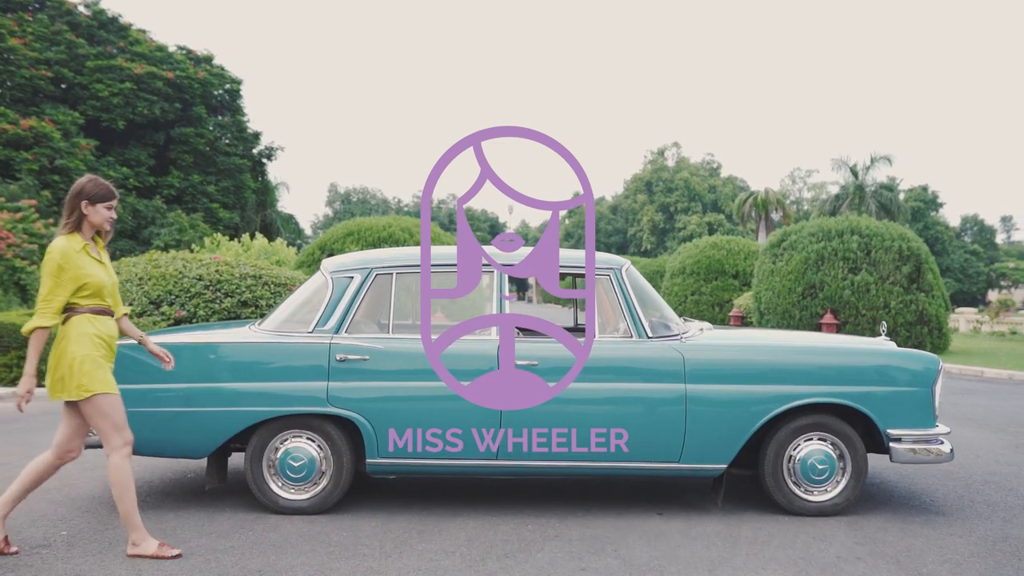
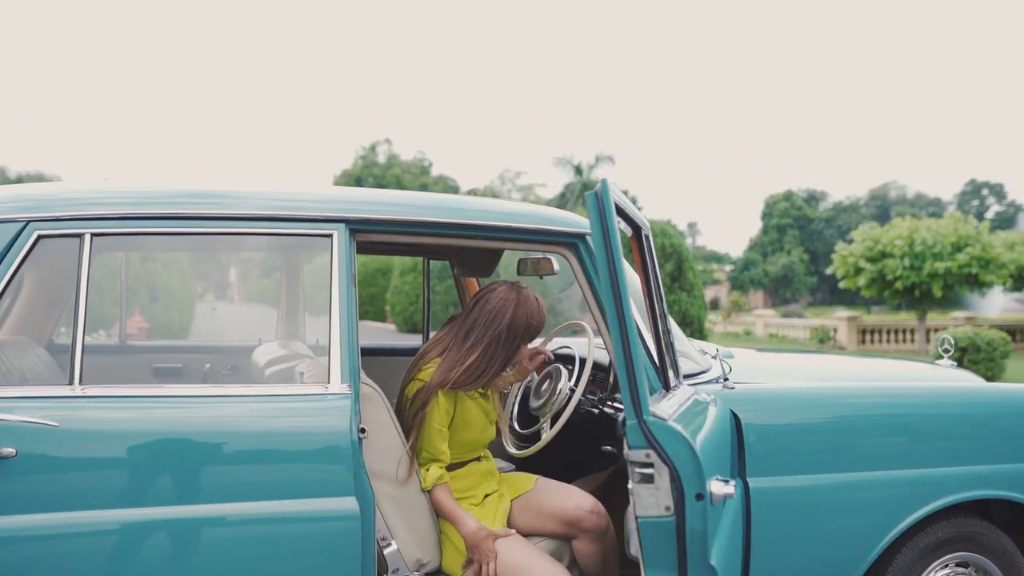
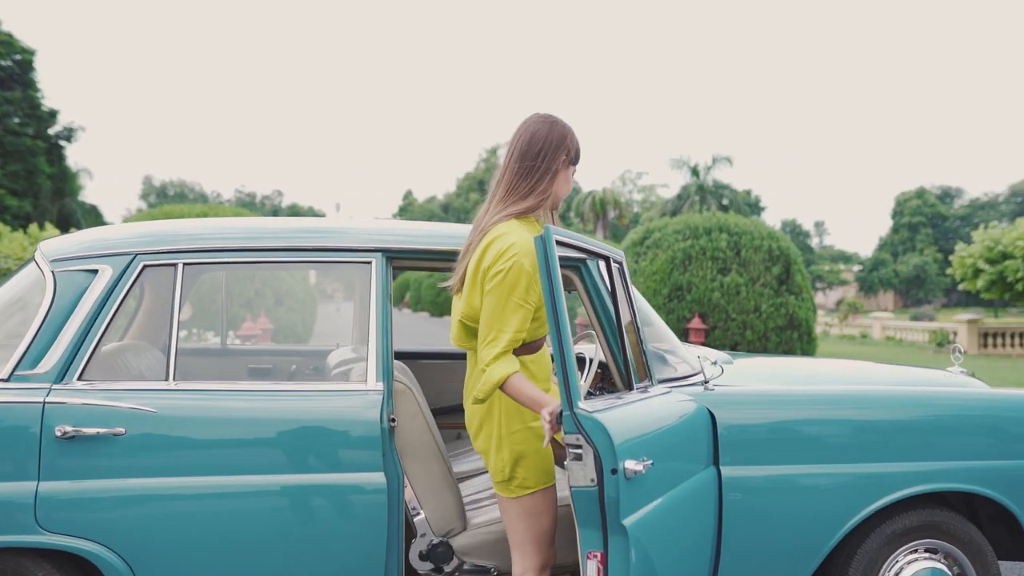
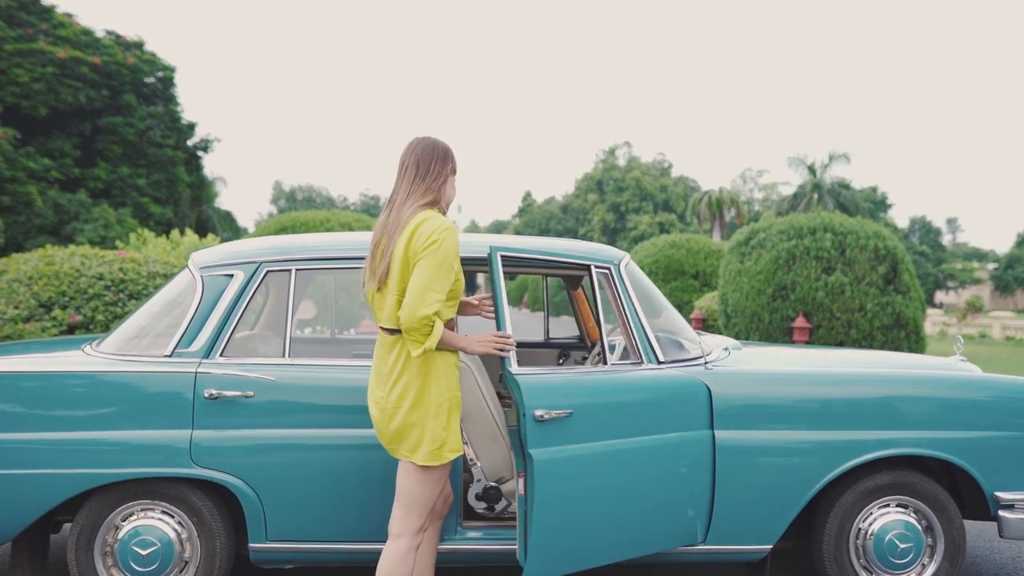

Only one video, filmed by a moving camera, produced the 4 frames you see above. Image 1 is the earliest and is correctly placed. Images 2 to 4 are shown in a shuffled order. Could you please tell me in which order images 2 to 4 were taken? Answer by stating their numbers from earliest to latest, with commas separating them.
4, 3, 2
